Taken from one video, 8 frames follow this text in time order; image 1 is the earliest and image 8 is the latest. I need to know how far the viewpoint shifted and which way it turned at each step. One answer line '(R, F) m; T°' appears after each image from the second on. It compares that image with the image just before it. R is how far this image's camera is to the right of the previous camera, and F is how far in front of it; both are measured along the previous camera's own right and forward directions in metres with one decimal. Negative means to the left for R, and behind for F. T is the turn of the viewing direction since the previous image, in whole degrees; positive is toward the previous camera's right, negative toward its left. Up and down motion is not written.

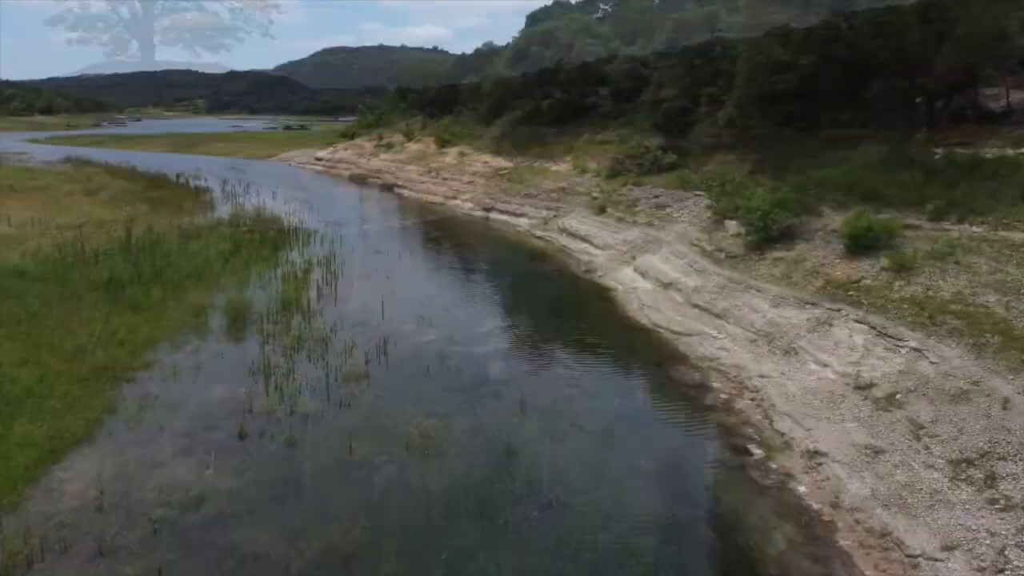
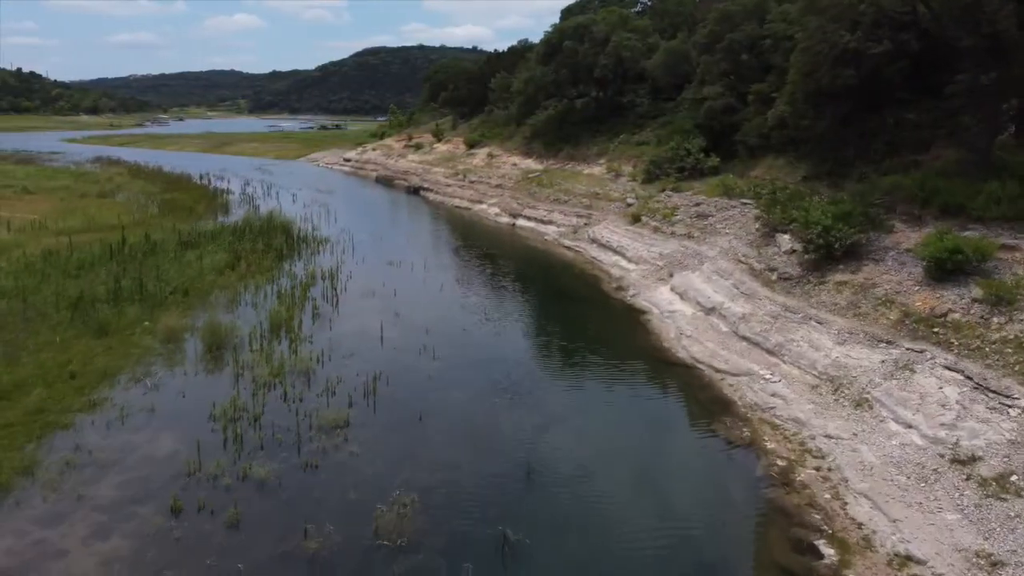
(+0.4, +2.5) m; -3°
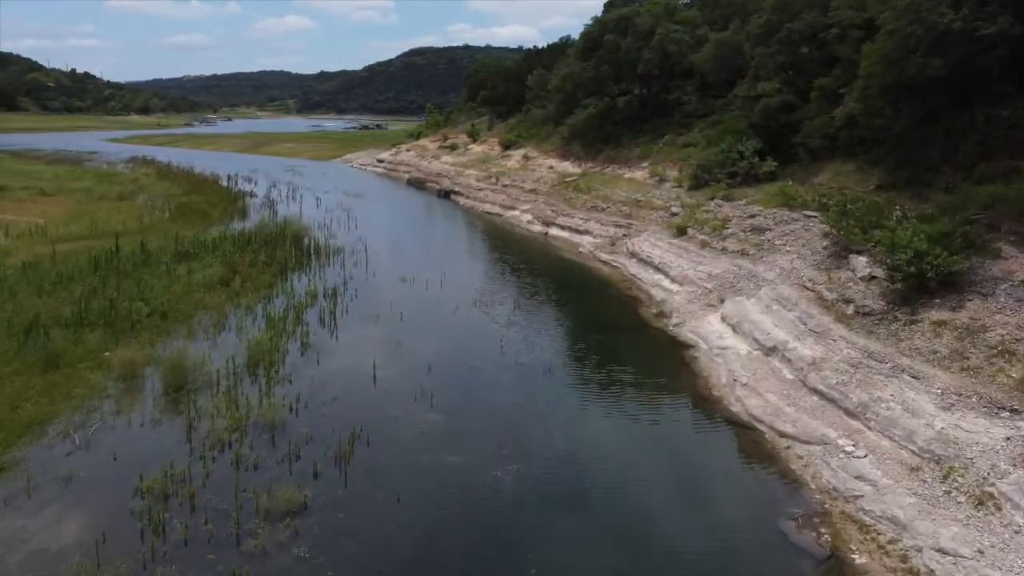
(+0.4, +2.8) m; -3°
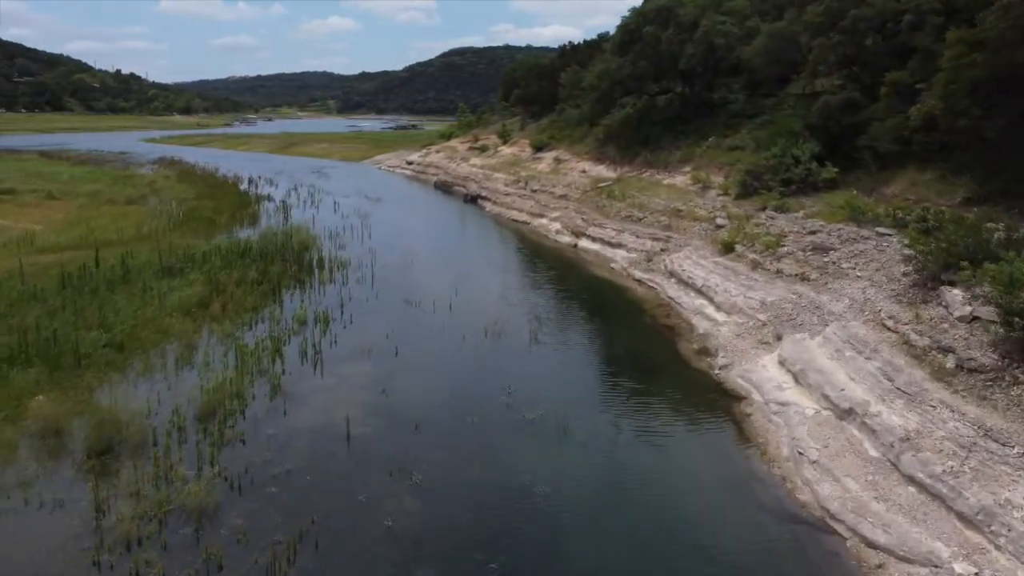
(+0.5, +2.8) m; -3°
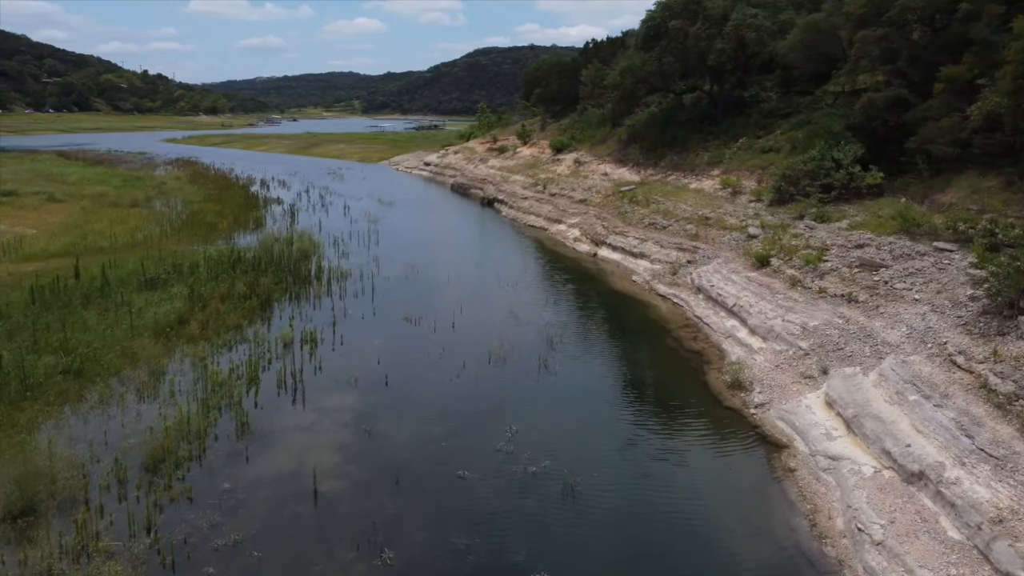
(+0.3, +1.9) m; -2°
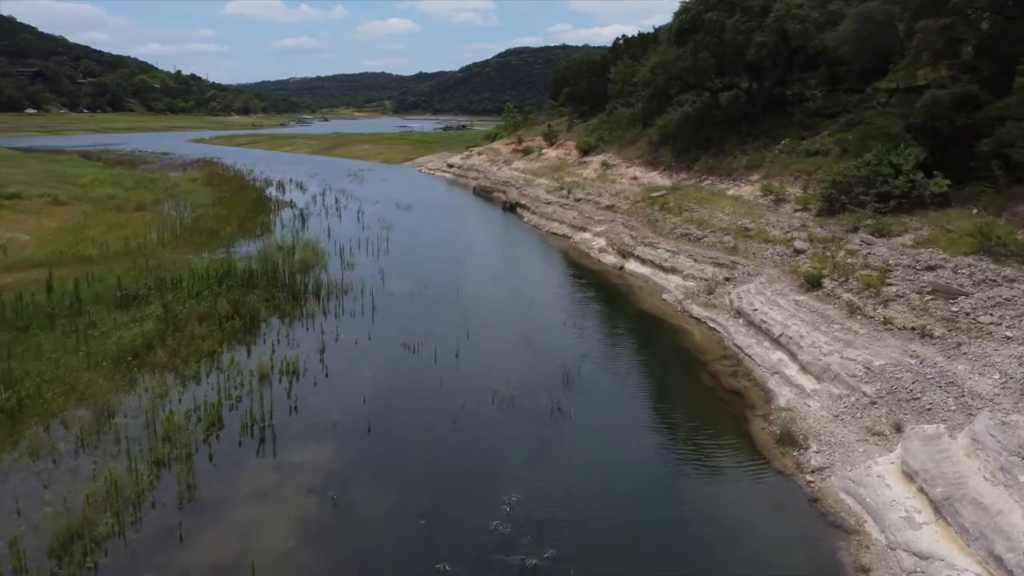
(+0.3, +2.2) m; -2°
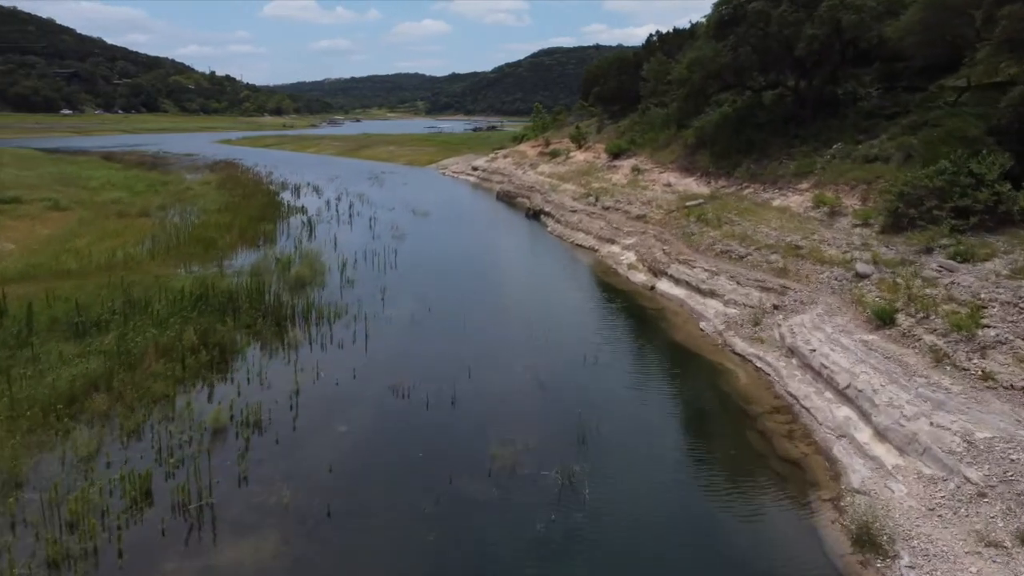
(+0.4, +2.5) m; -2°
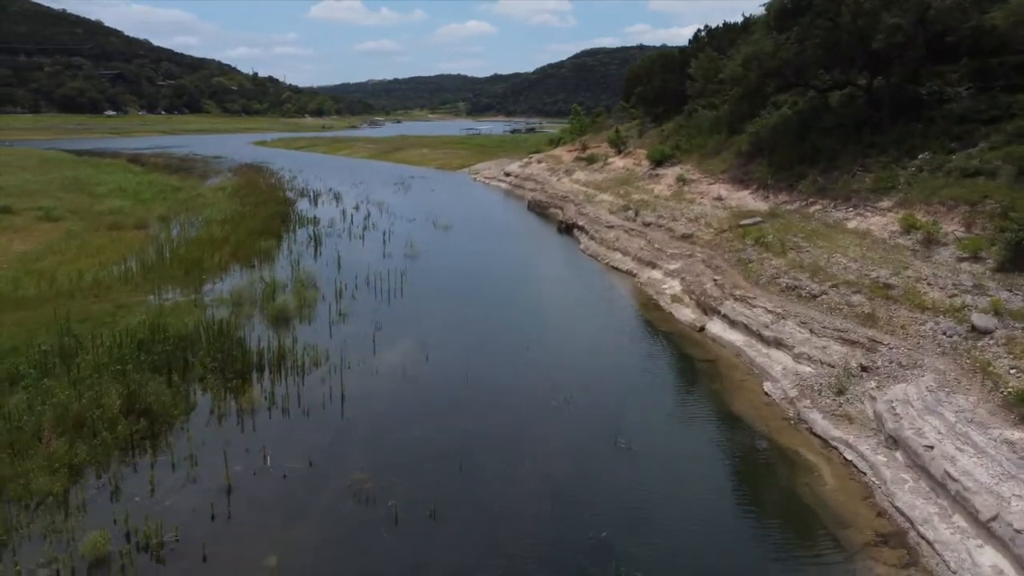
(+0.4, +3.5) m; -3°
